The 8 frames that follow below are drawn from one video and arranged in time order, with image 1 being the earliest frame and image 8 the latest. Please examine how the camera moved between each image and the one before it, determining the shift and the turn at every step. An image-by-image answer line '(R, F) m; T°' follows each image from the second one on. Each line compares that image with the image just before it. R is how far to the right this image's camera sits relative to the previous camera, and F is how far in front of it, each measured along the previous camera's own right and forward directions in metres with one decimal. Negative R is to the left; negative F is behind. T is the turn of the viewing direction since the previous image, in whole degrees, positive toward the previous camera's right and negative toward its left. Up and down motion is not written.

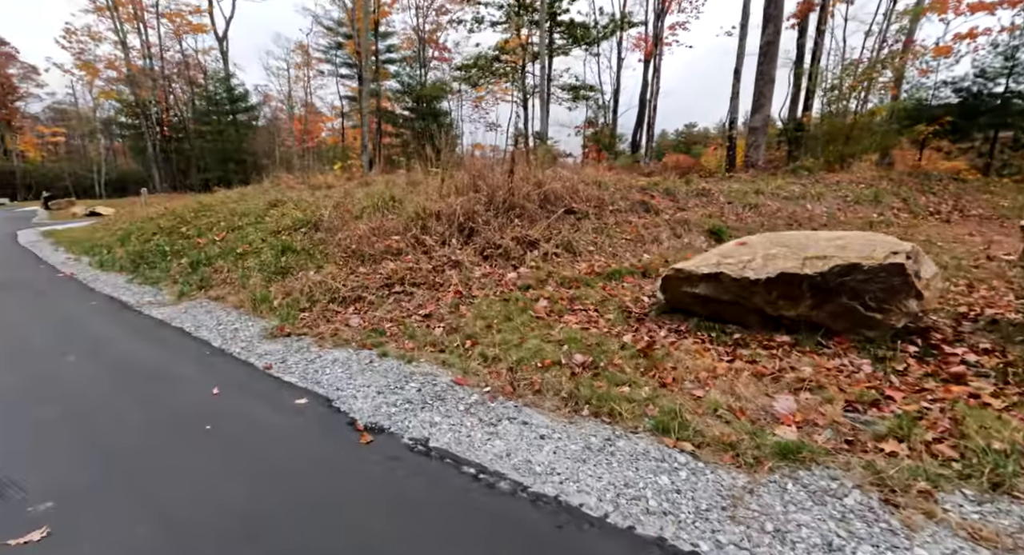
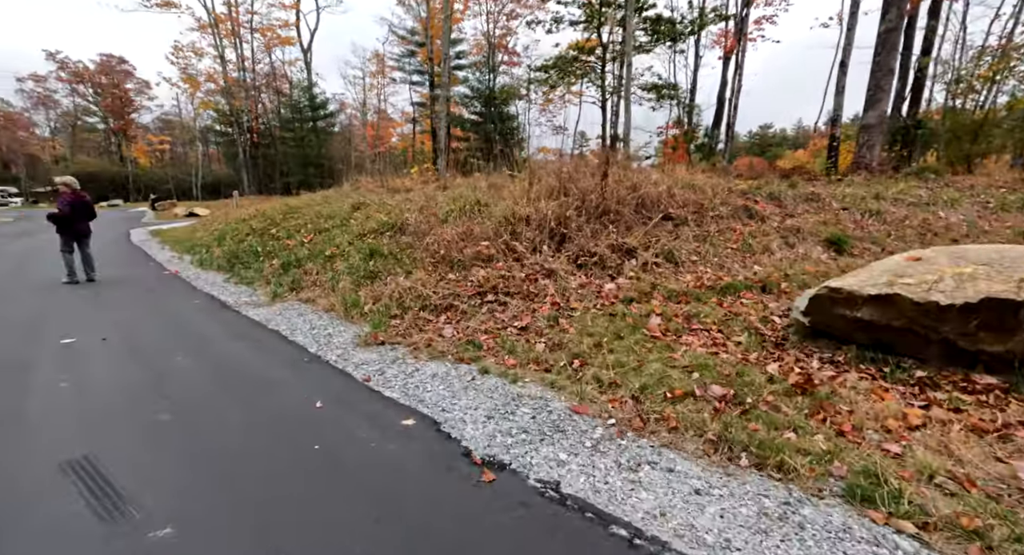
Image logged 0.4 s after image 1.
(-0.3, +0.3) m; -7°
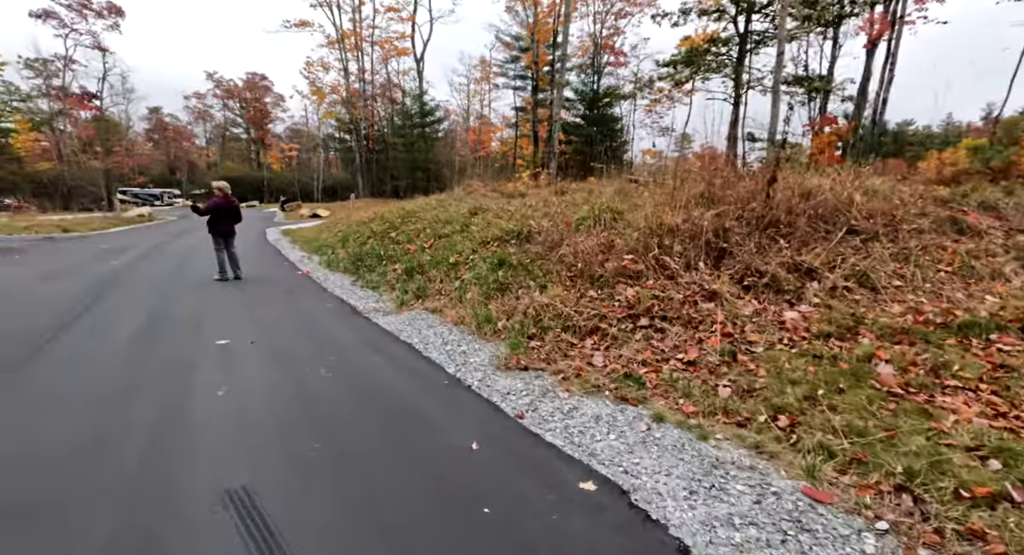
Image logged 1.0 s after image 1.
(-0.5, +0.4) m; -11°
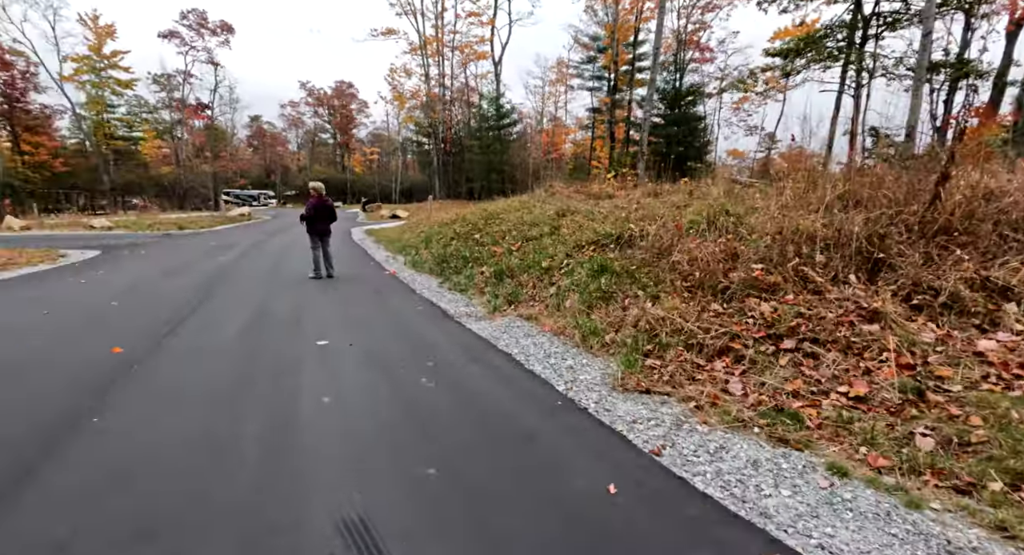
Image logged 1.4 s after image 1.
(-0.3, +0.3) m; -8°
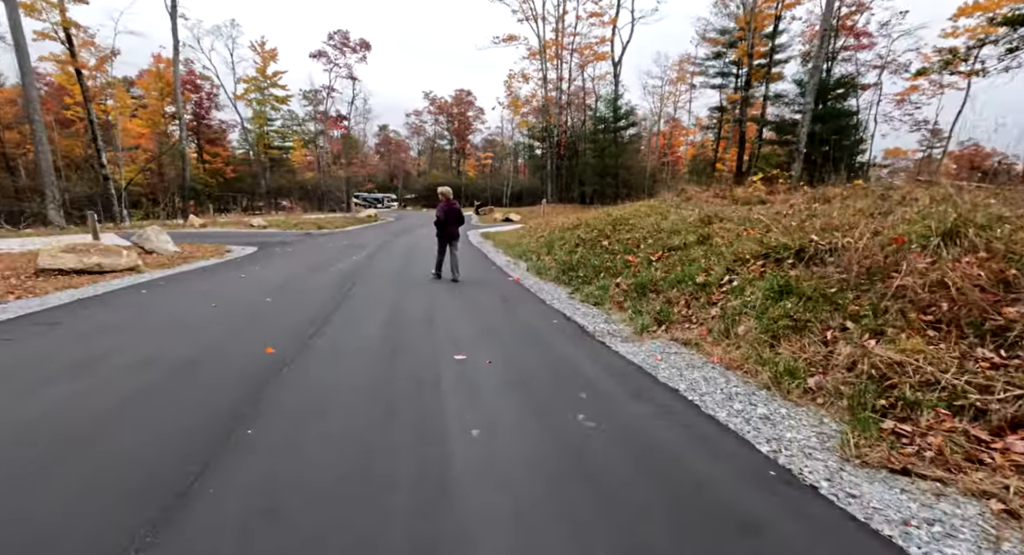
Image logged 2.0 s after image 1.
(-0.5, +0.5) m; -12°
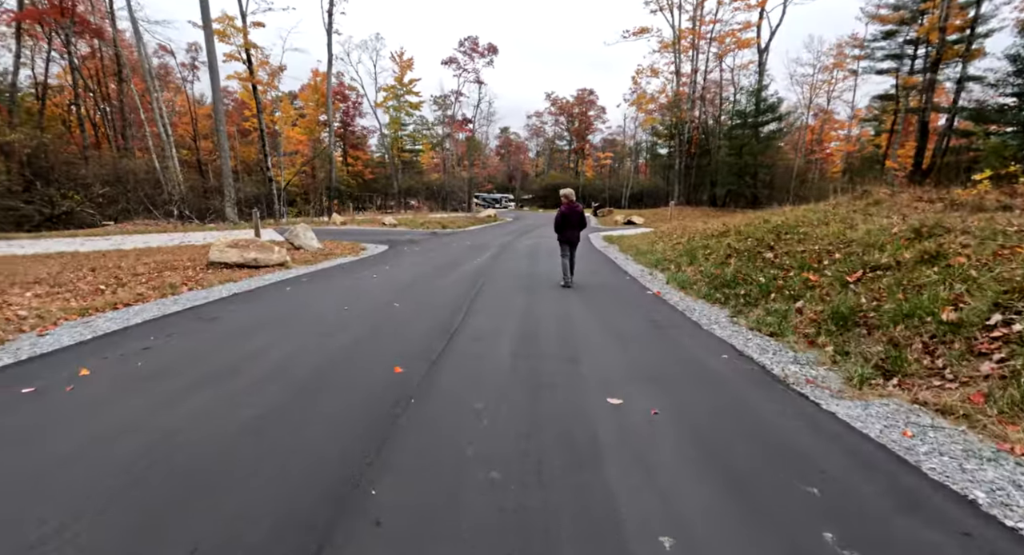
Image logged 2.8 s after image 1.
(-0.5, +0.8) m; -13°
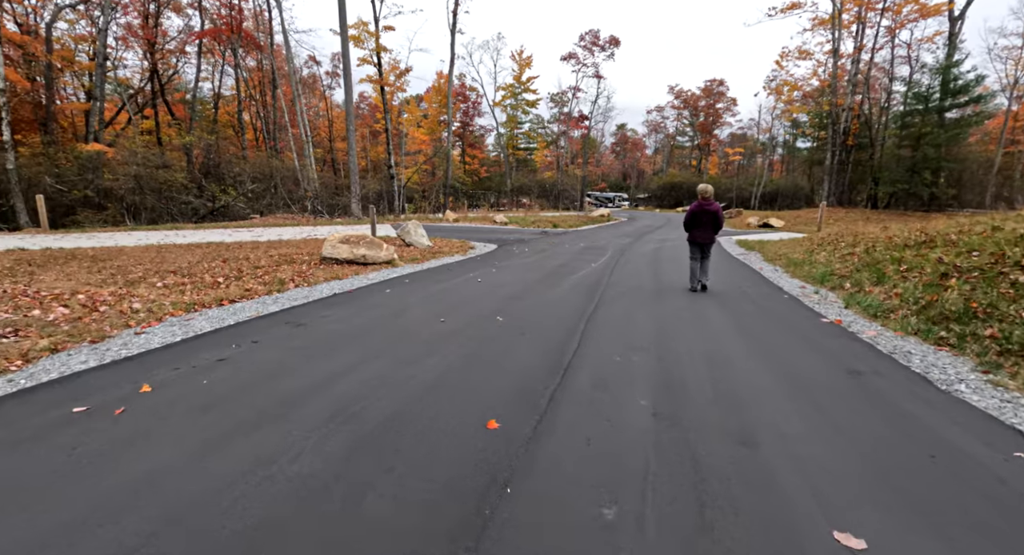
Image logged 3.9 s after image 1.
(-0.3, +1.4) m; -13°
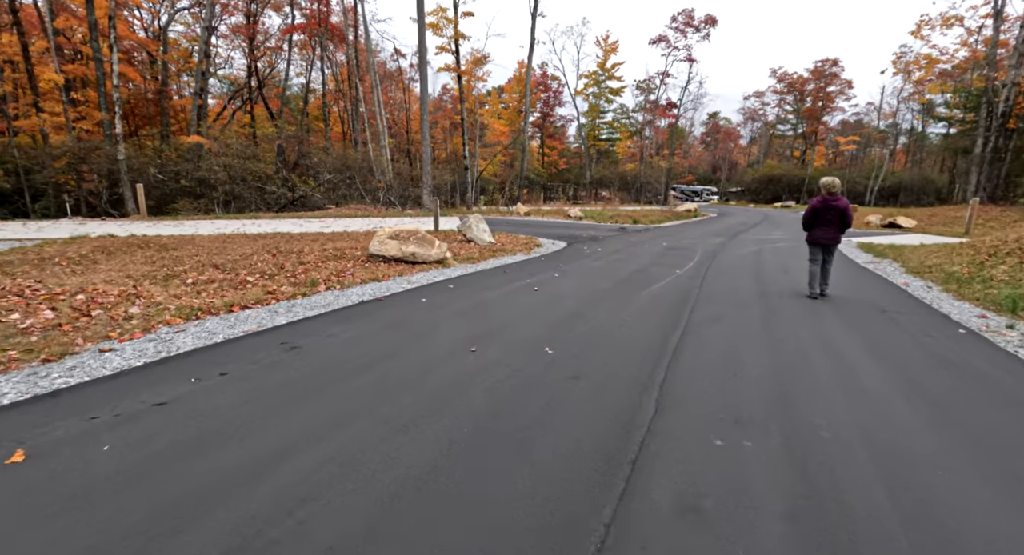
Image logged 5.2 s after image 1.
(+0.2, +1.7) m; -9°
